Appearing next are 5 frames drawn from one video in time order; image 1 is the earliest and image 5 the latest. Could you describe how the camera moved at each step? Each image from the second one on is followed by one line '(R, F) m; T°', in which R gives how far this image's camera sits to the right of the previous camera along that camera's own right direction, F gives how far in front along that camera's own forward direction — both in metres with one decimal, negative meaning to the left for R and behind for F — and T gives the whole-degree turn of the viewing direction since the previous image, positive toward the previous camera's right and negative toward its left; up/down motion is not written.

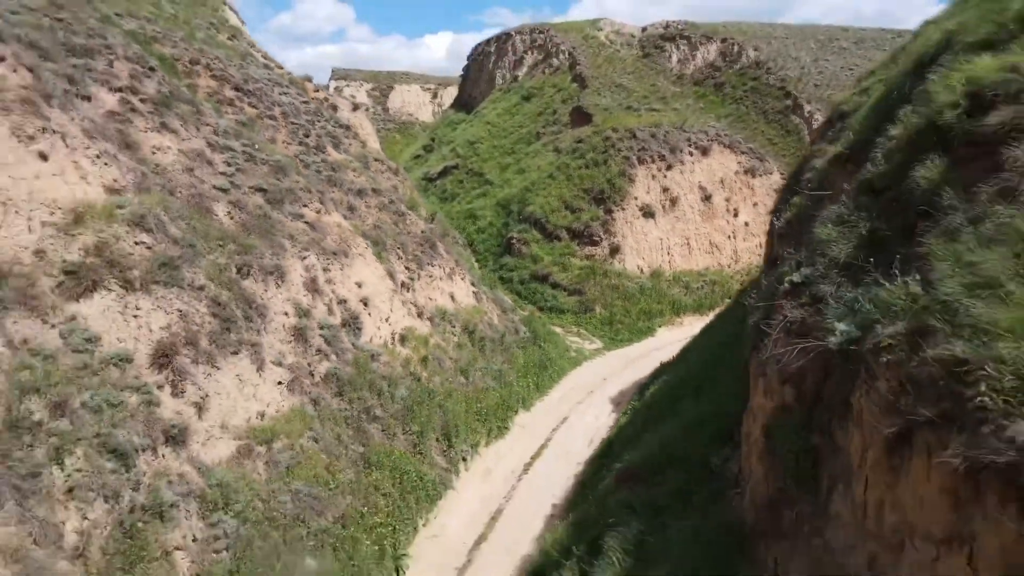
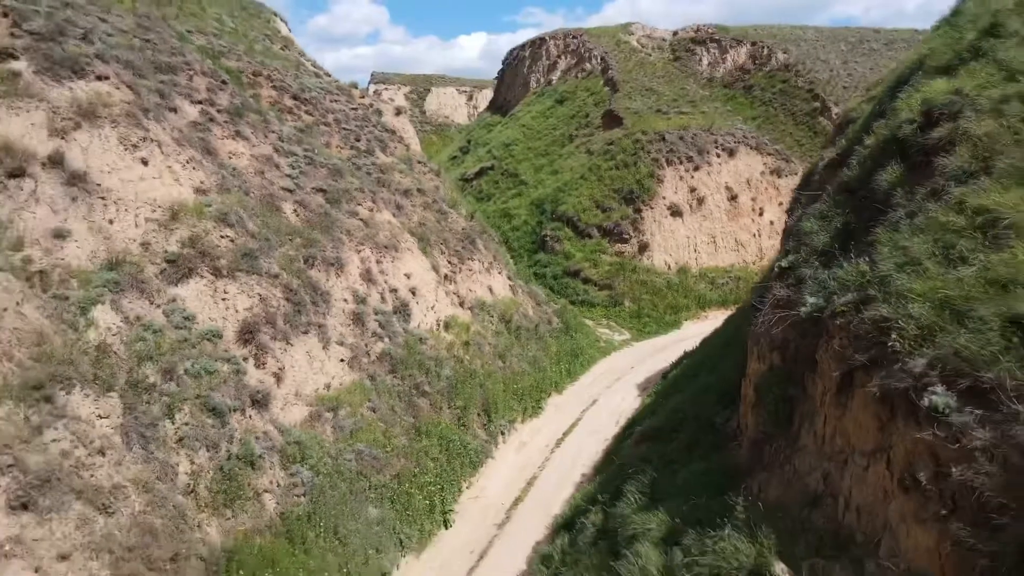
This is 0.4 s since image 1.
(0.0, -1.4) m; -3°
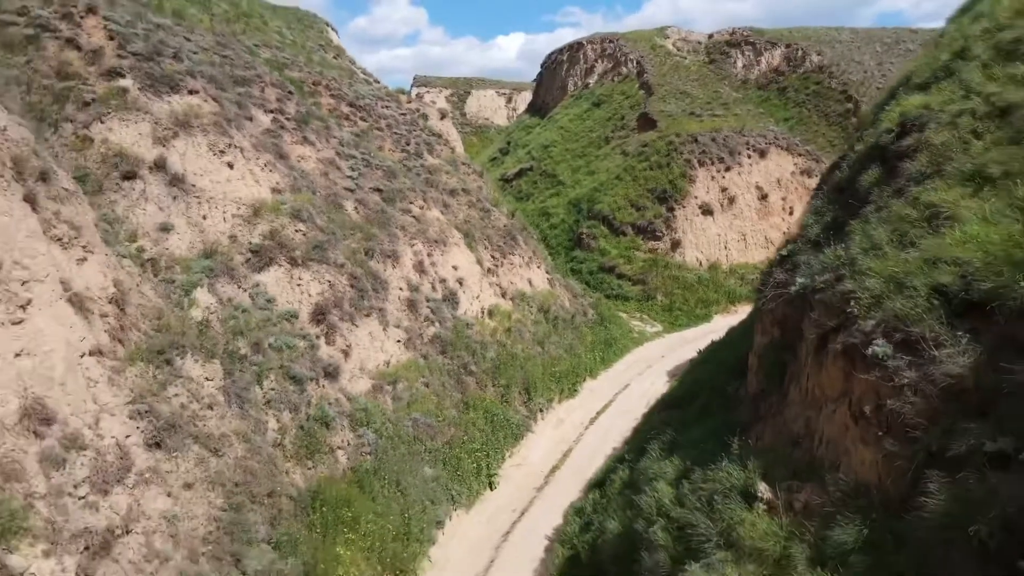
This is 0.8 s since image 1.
(0.0, -1.4) m; -3°
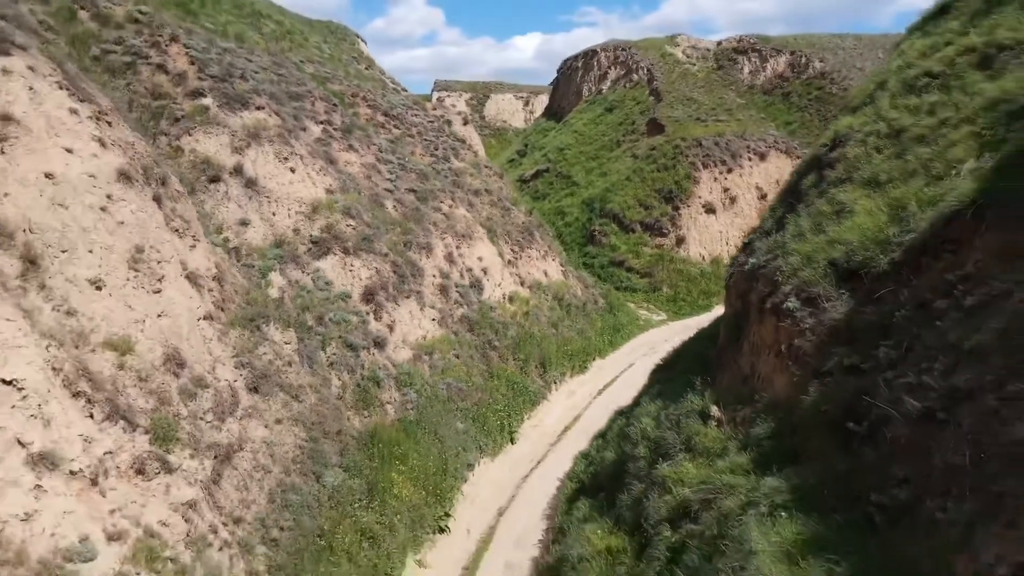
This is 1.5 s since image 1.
(0.0, -2.3) m; -1°
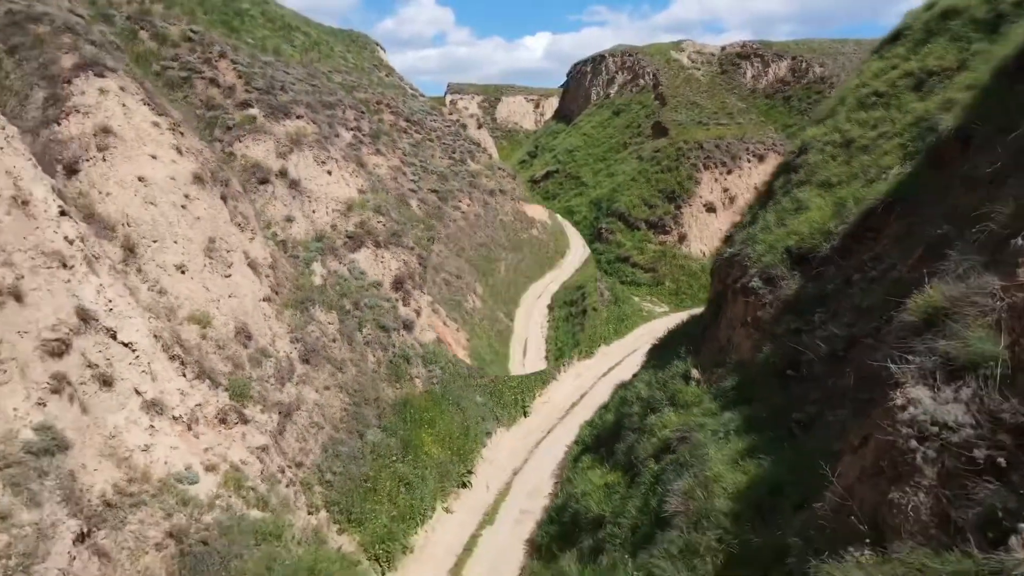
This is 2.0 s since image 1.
(-0.1, -1.8) m; -1°
